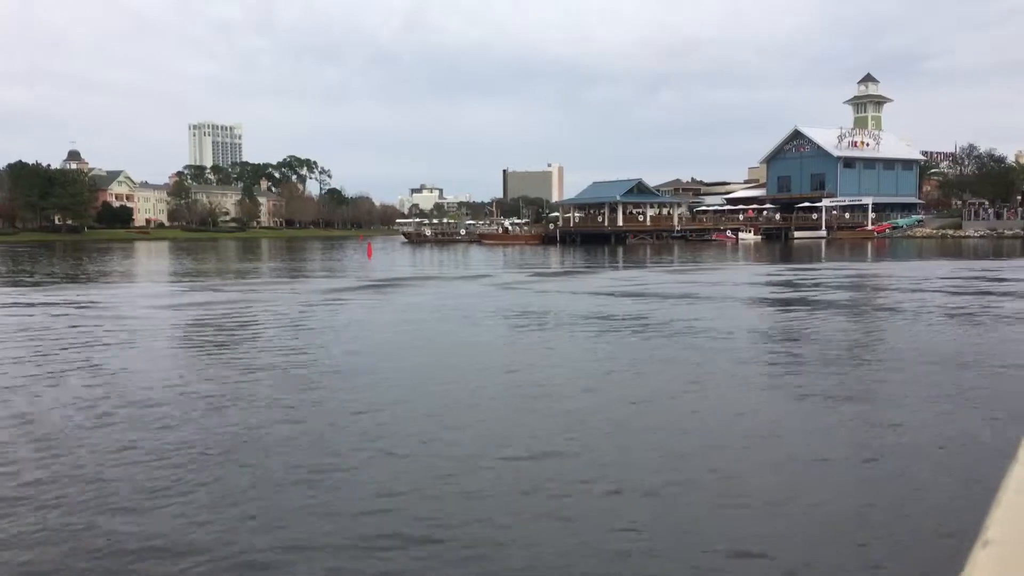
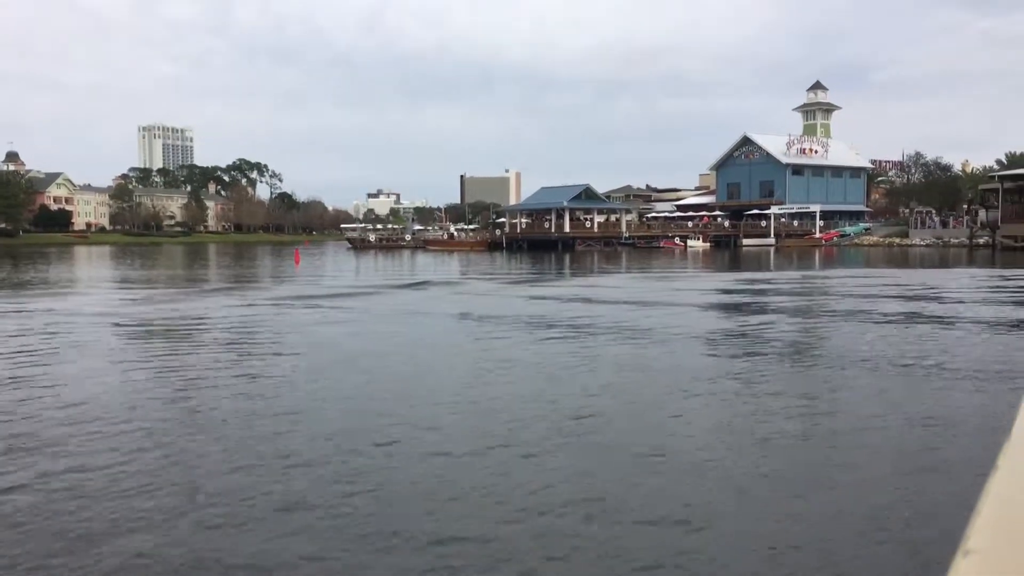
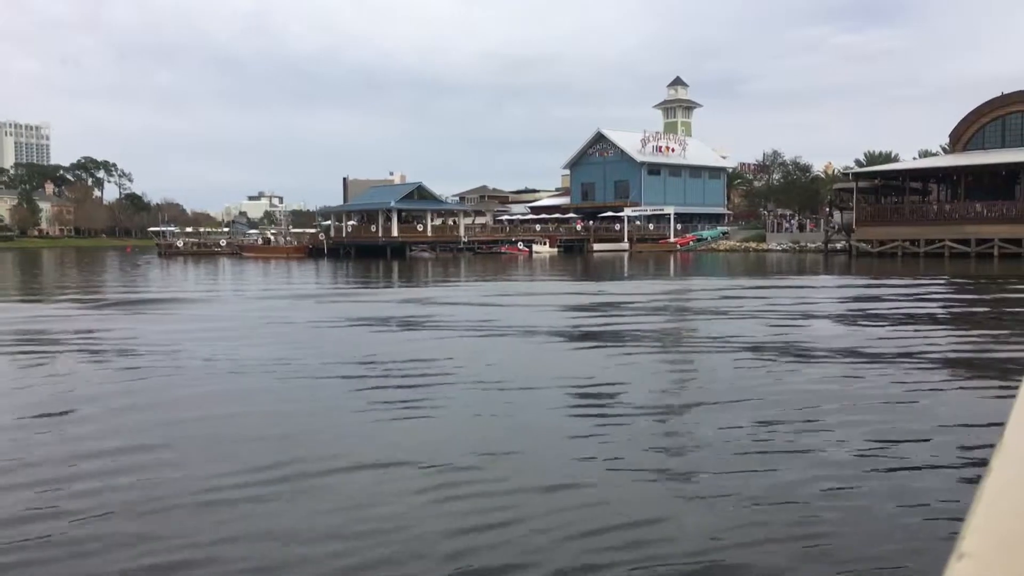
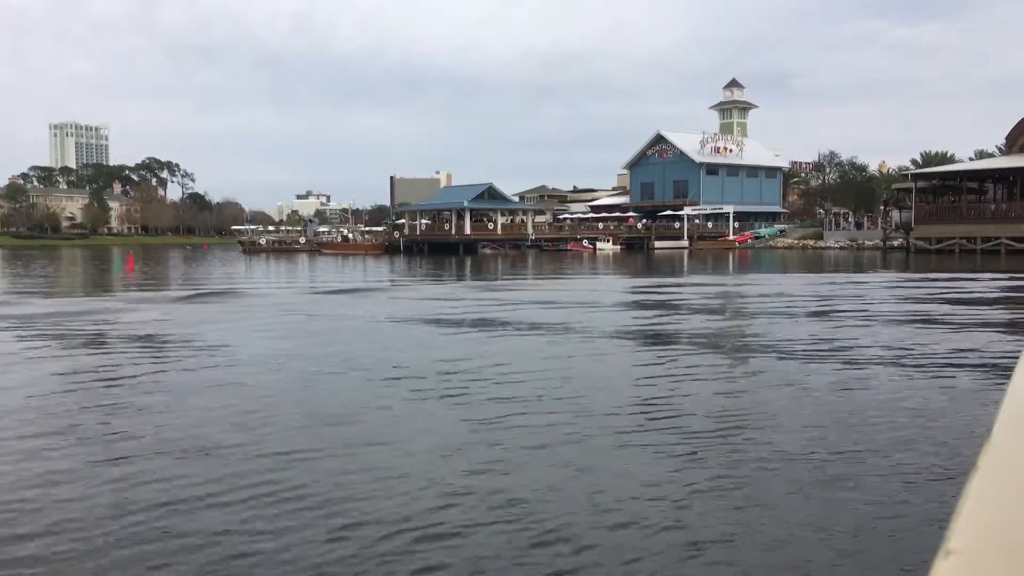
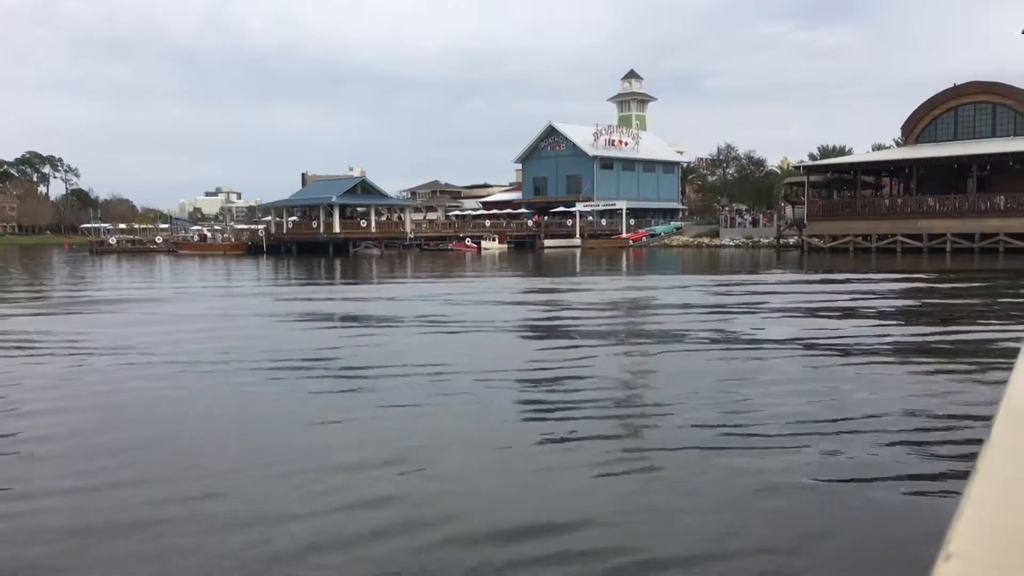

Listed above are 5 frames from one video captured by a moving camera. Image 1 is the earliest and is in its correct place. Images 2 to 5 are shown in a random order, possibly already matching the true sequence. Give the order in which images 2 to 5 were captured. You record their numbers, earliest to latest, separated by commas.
2, 4, 3, 5
